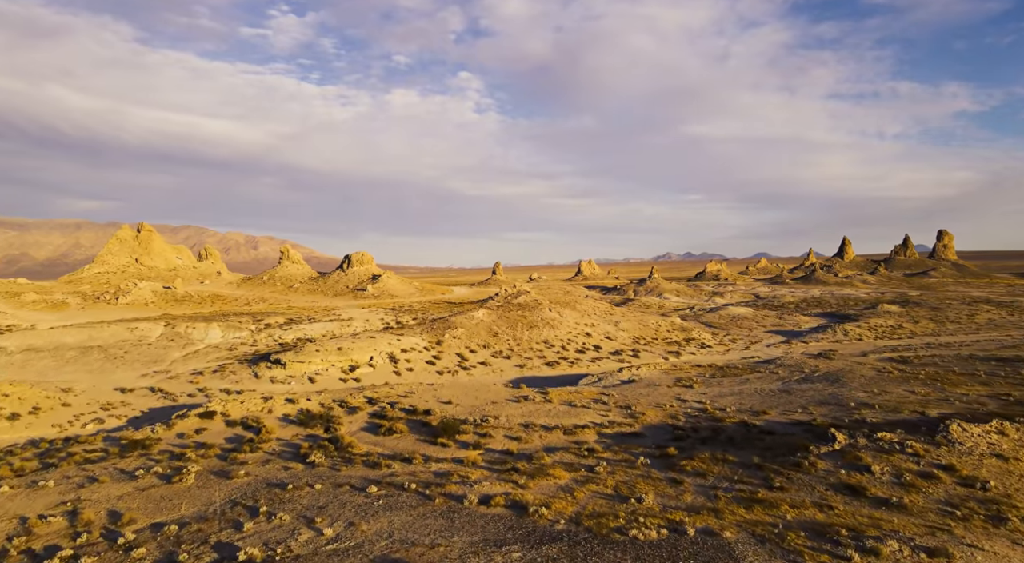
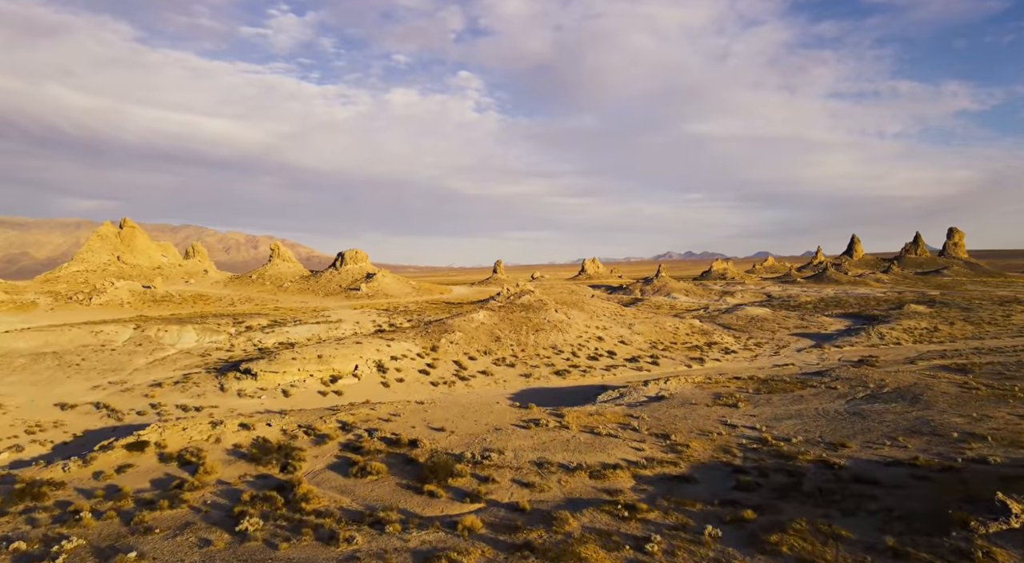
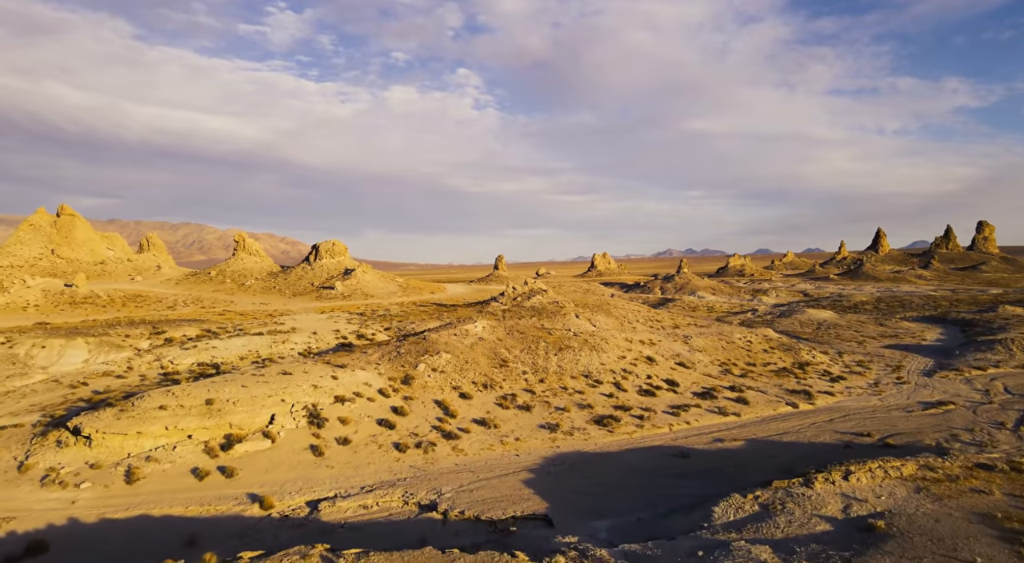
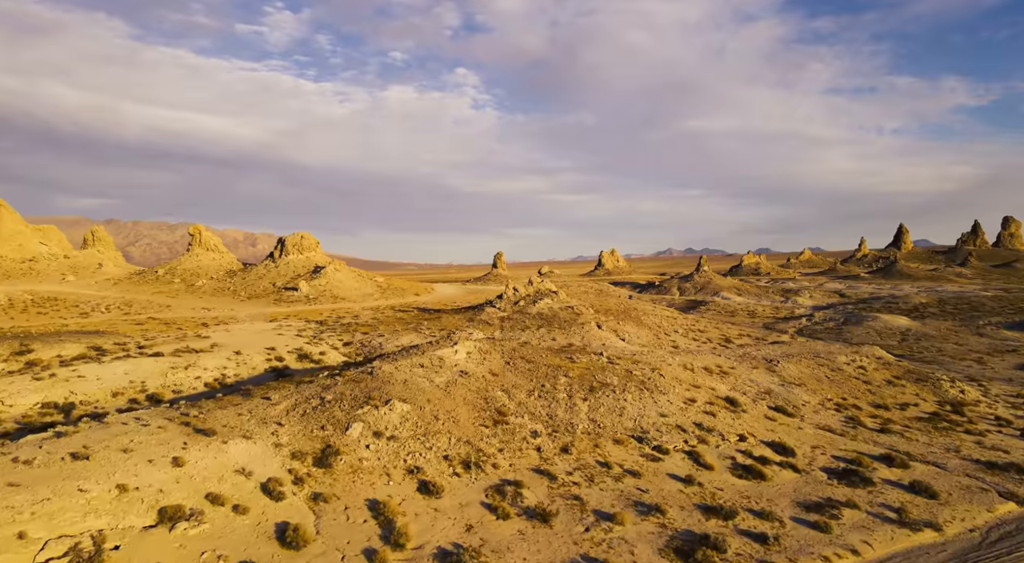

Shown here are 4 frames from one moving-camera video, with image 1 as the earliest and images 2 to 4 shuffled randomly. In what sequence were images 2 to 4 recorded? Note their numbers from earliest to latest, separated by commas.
2, 3, 4
